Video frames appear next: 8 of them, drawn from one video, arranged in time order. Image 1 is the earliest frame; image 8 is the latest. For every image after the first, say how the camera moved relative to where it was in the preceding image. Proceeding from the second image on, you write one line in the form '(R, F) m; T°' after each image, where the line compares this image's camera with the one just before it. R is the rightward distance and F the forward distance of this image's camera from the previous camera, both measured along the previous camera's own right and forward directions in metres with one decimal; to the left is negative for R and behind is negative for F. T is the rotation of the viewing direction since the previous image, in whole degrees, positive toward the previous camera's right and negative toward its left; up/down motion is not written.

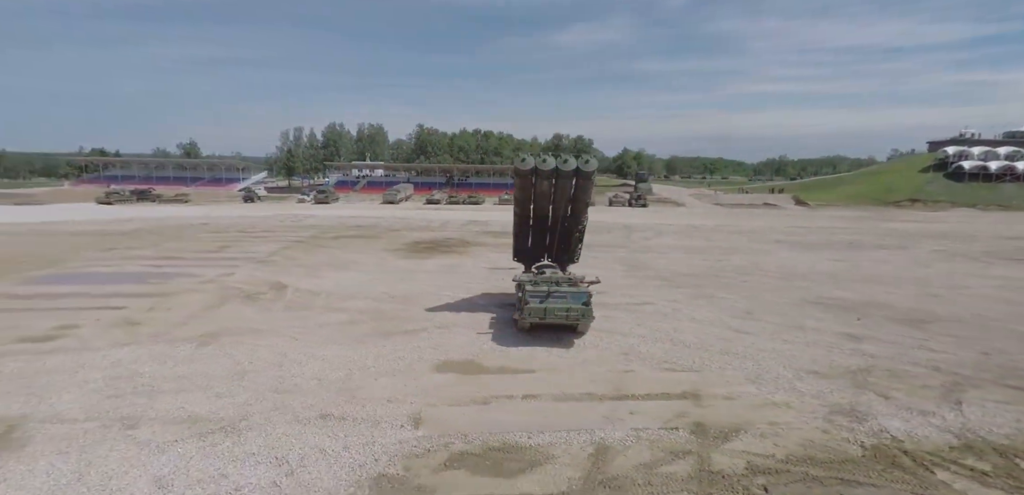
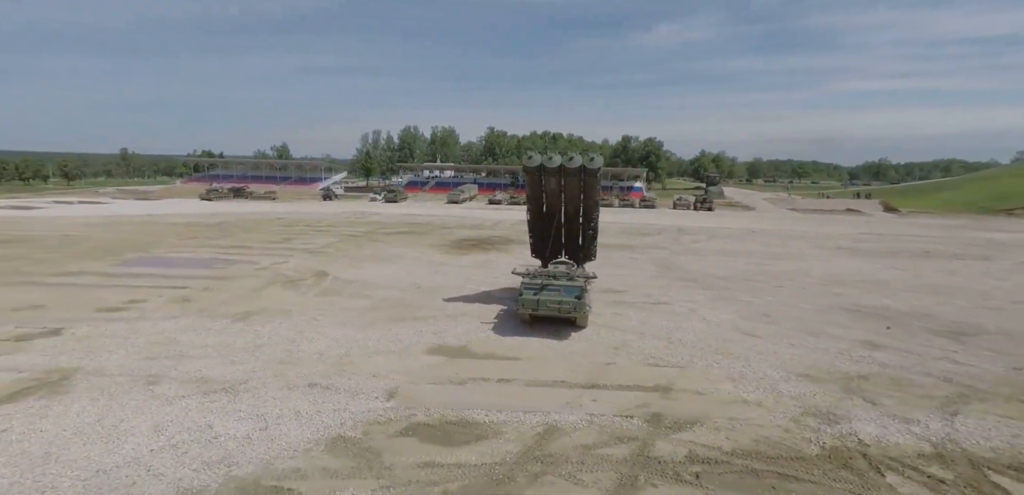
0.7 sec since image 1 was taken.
(+2.1, -0.5) m; -8°
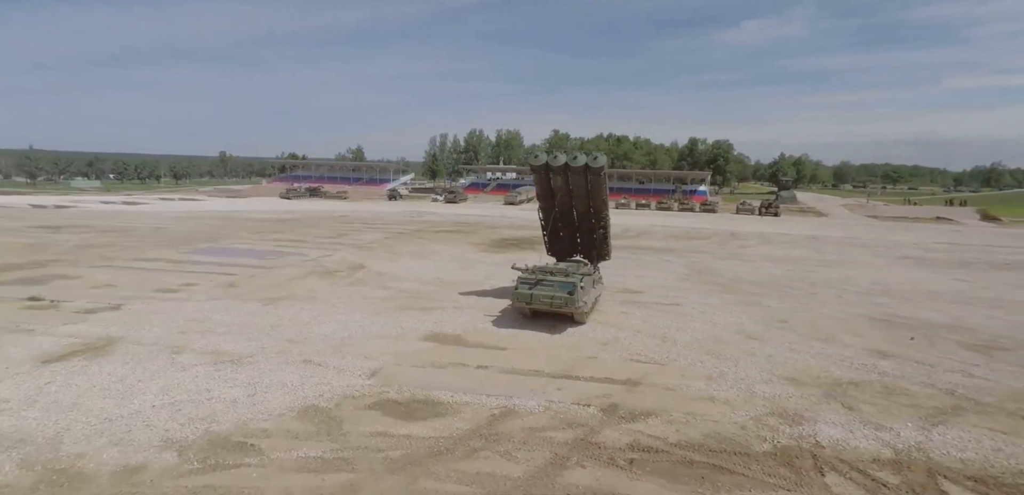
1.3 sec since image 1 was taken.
(+2.0, -0.5) m; -7°
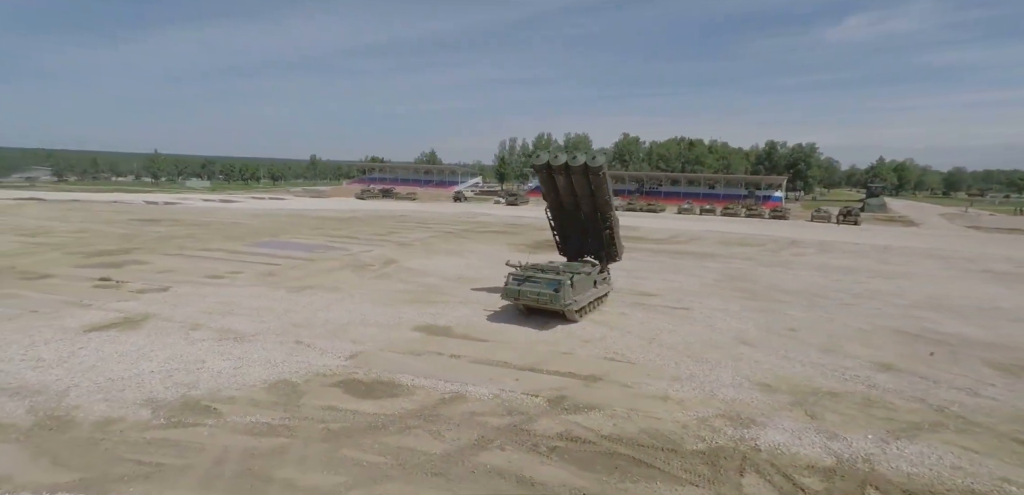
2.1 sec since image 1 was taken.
(+2.4, -0.3) m; -8°
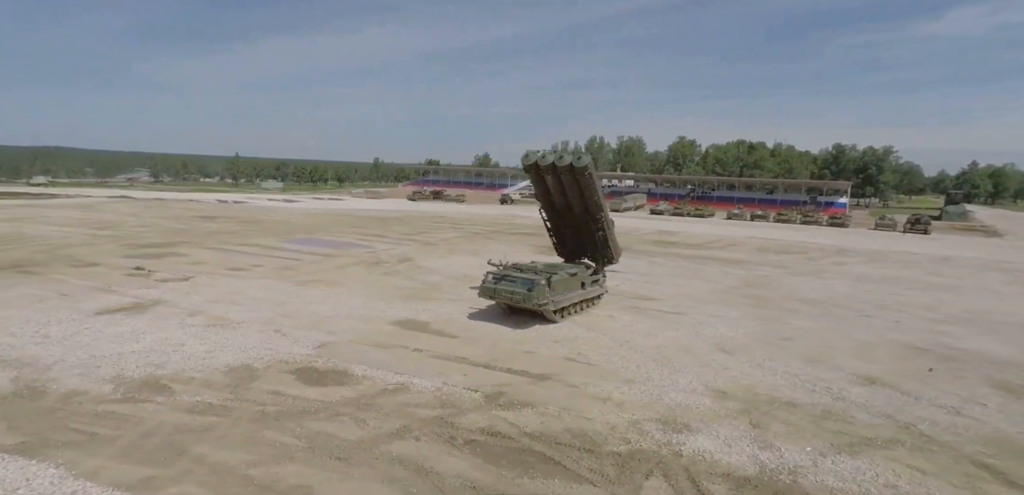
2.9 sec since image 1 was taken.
(+2.4, 0.0) m; -6°
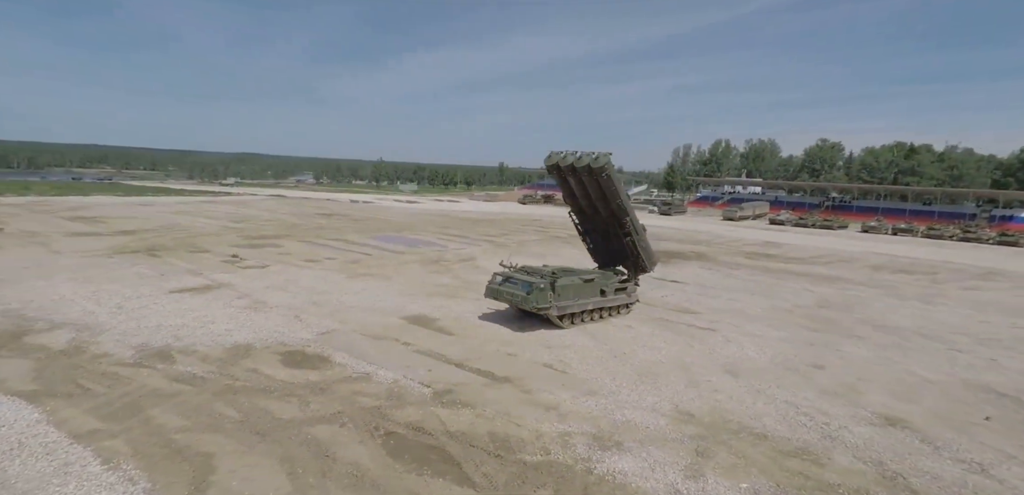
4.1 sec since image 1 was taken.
(+3.5, +0.4) m; -13°
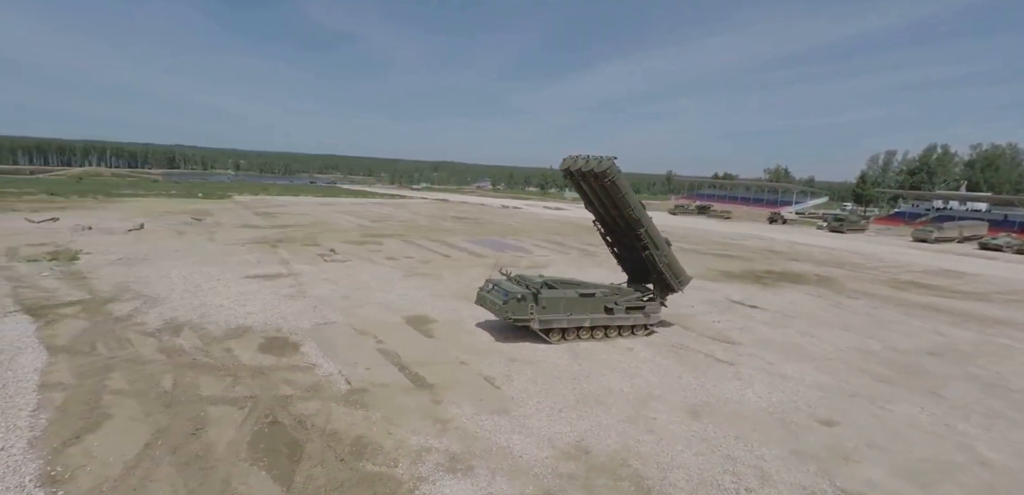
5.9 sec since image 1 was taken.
(+5.0, +1.3) m; -18°
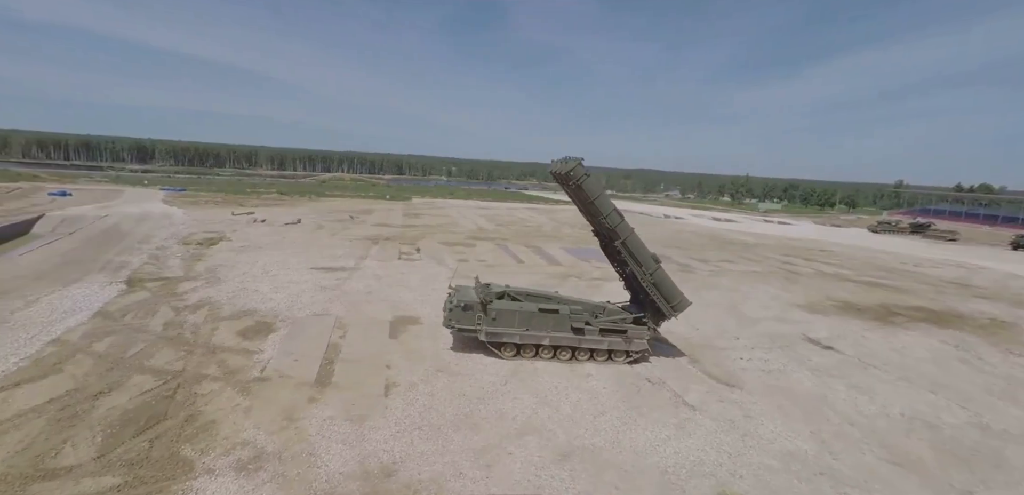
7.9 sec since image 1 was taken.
(+5.8, +1.8) m; -20°
